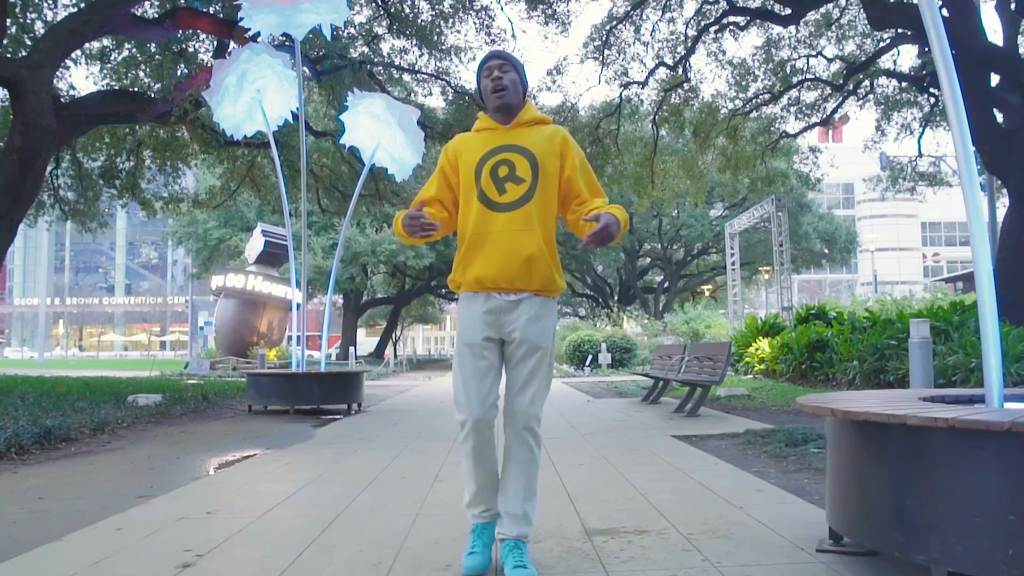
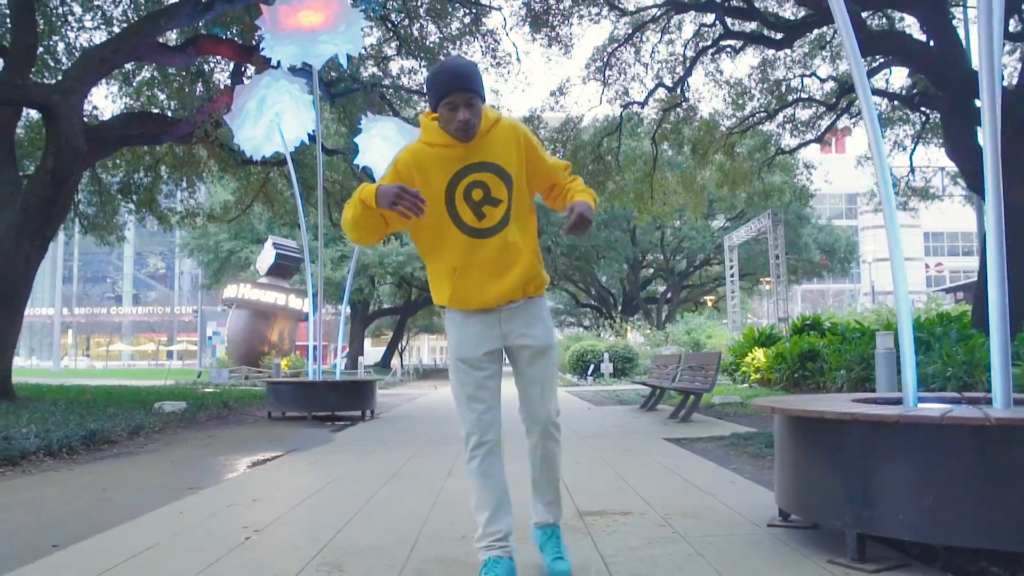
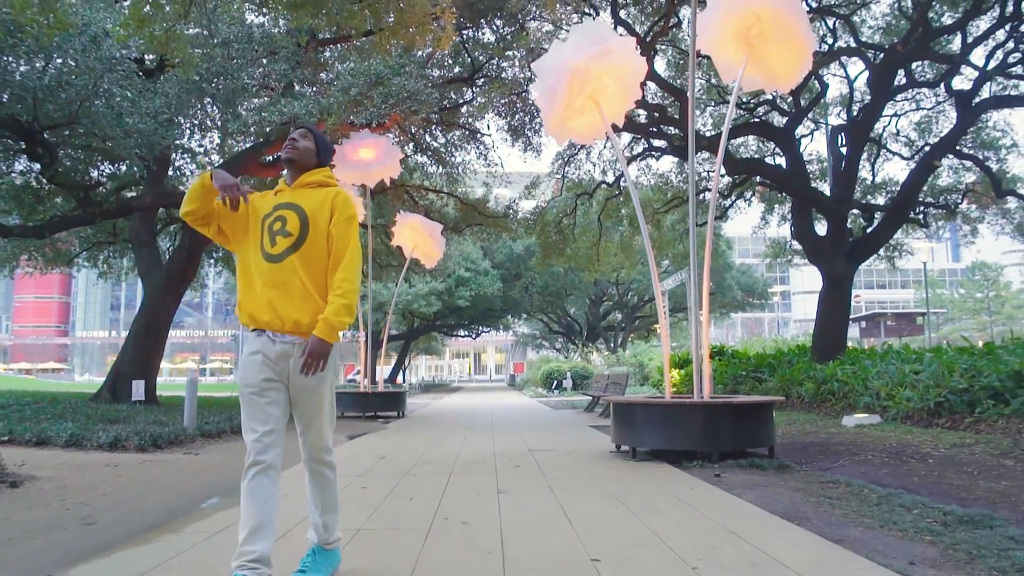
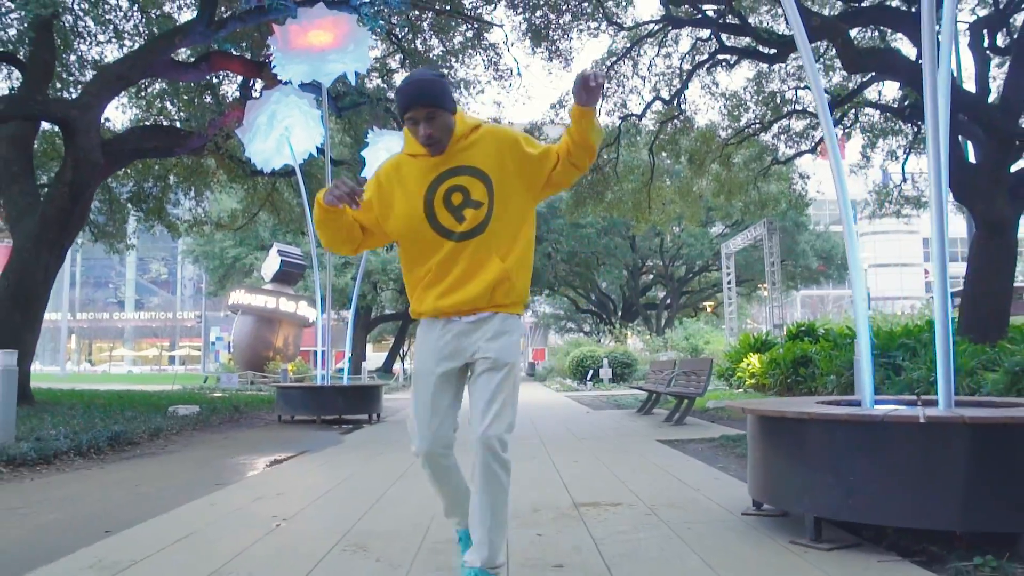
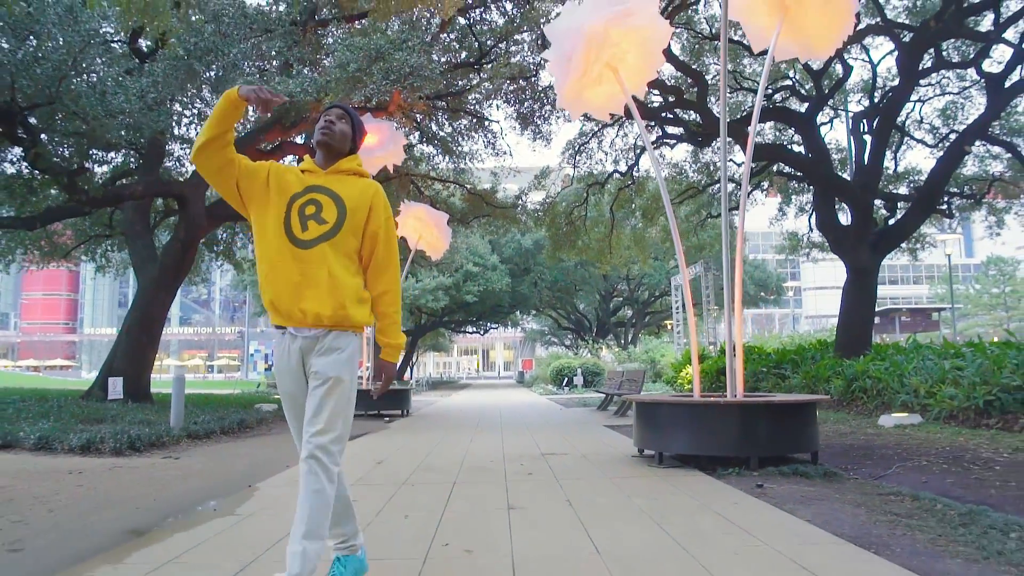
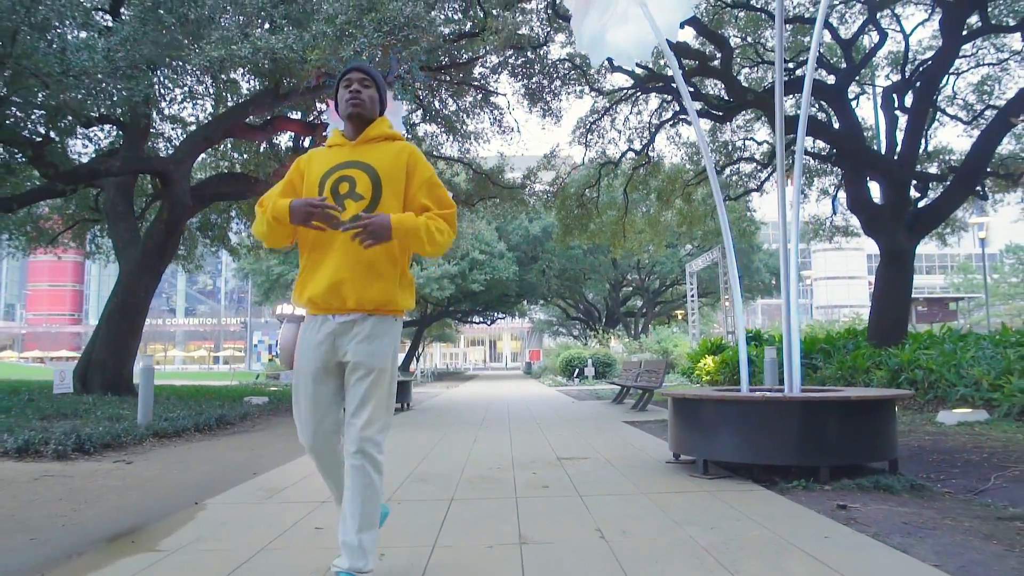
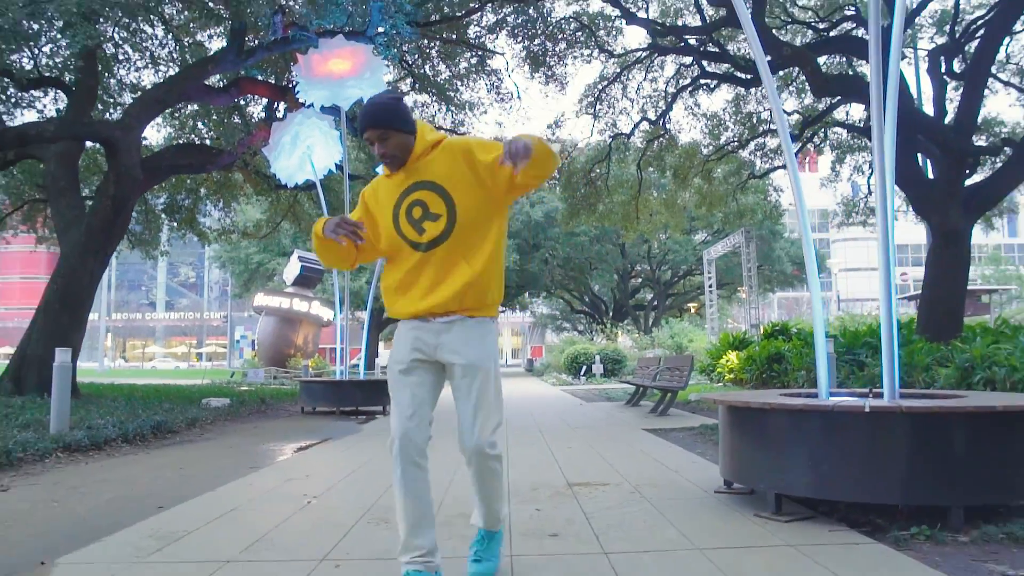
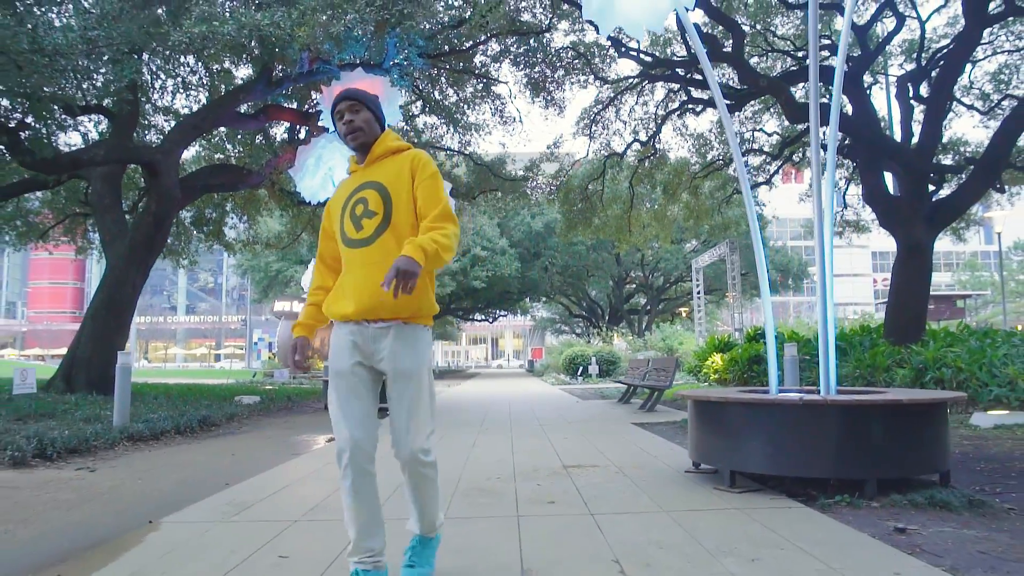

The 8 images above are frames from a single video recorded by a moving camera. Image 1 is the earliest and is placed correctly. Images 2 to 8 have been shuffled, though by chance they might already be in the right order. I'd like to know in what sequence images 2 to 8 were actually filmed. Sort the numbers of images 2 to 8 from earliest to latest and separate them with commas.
2, 4, 7, 8, 6, 5, 3
